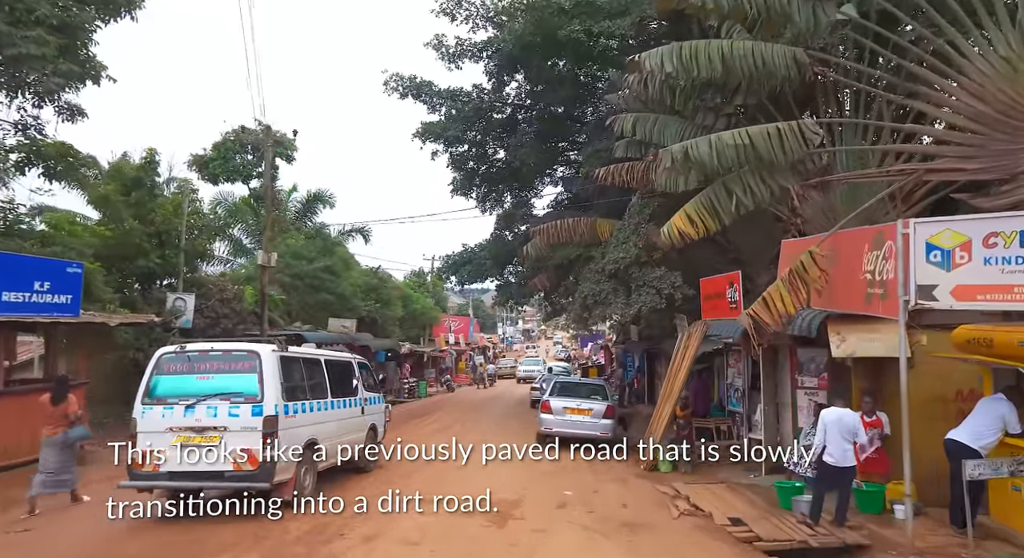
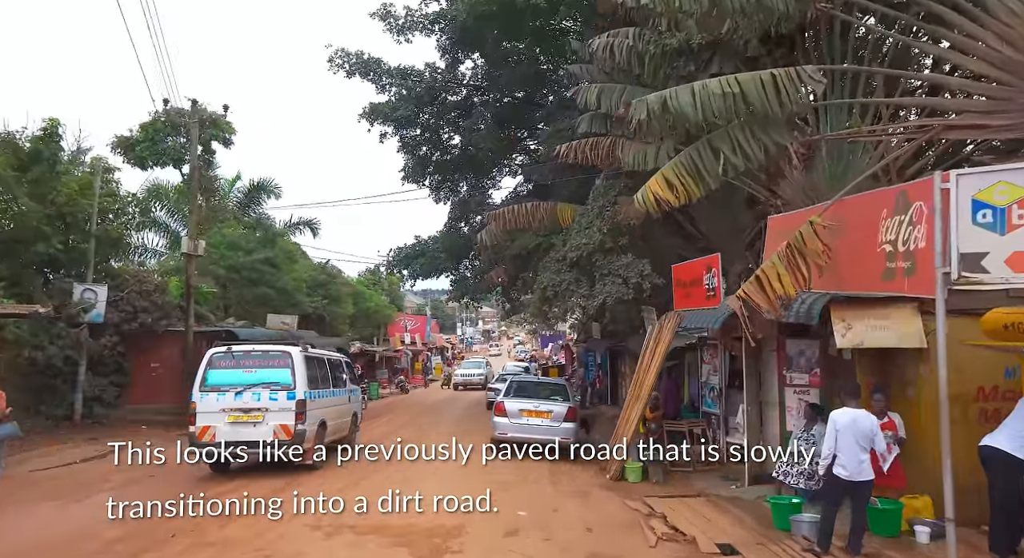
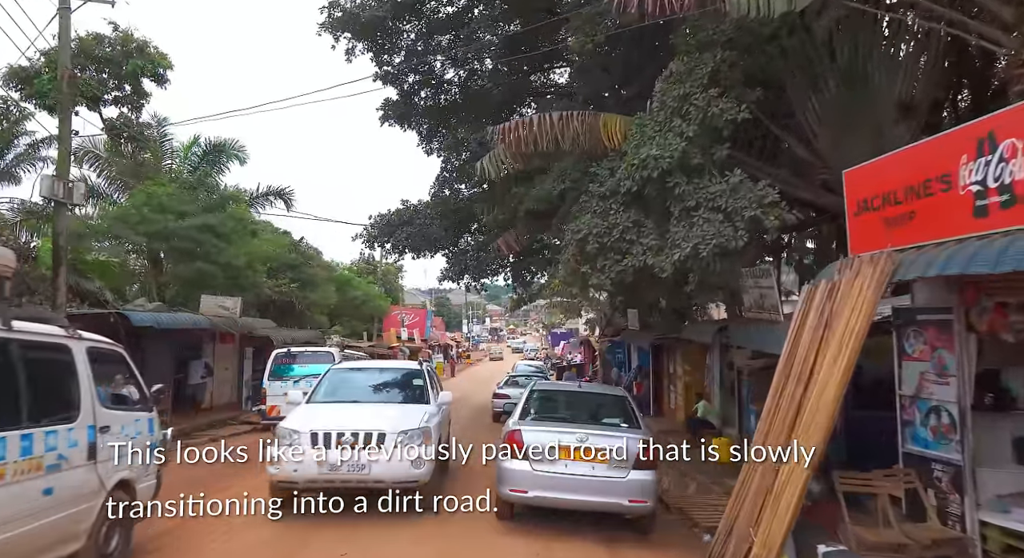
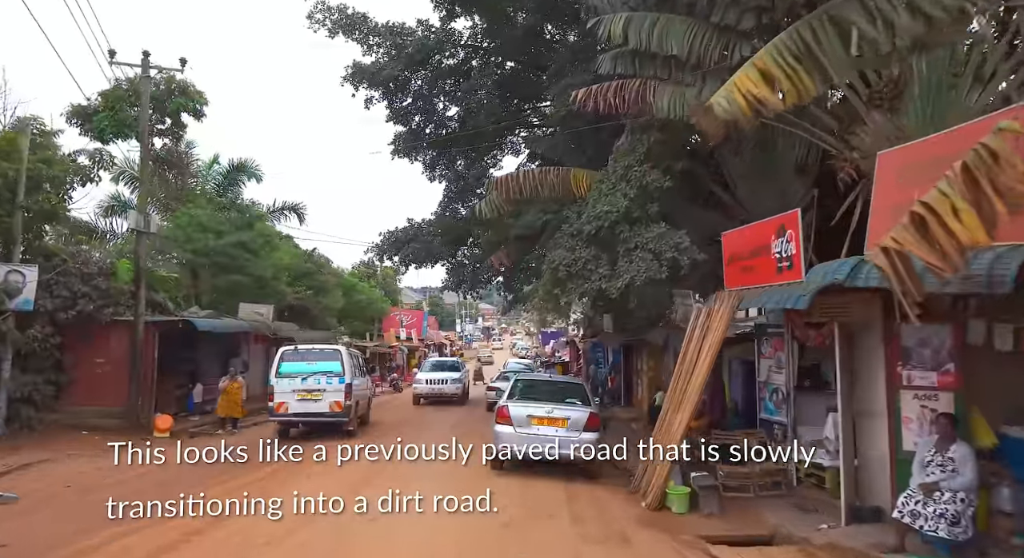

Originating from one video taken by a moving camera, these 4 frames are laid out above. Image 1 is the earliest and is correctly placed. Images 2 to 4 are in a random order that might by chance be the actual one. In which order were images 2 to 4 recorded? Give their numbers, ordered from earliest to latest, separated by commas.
2, 4, 3
